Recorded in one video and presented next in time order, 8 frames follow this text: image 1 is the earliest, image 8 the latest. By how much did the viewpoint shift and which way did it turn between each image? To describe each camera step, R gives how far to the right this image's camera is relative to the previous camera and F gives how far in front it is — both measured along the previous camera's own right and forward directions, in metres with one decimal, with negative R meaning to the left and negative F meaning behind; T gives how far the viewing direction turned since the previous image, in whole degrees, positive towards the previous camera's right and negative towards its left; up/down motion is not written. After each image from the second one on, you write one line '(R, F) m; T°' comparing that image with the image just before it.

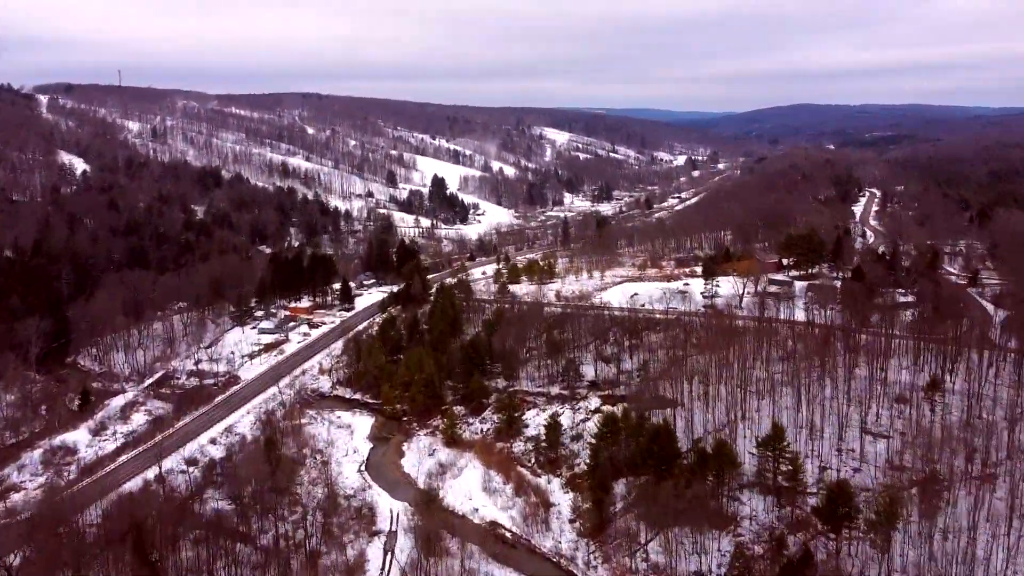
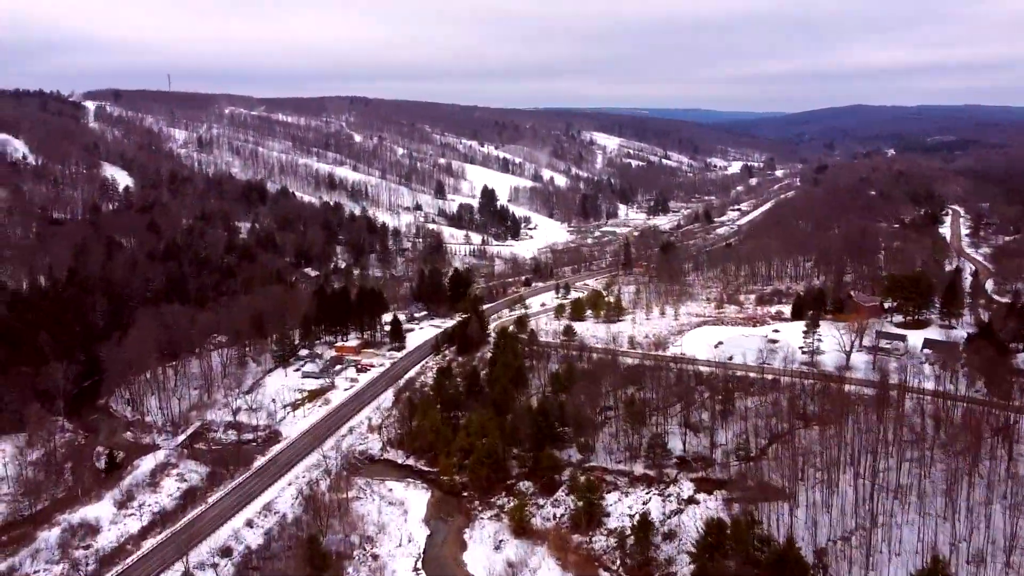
(-0.8, +2.6) m; -3°
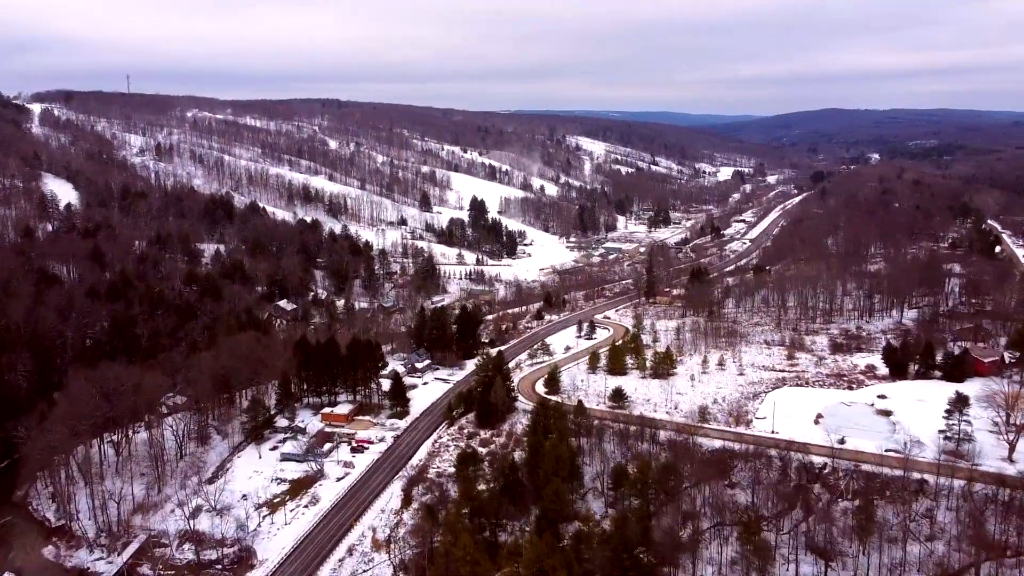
(-1.6, +5.2) m; +2°
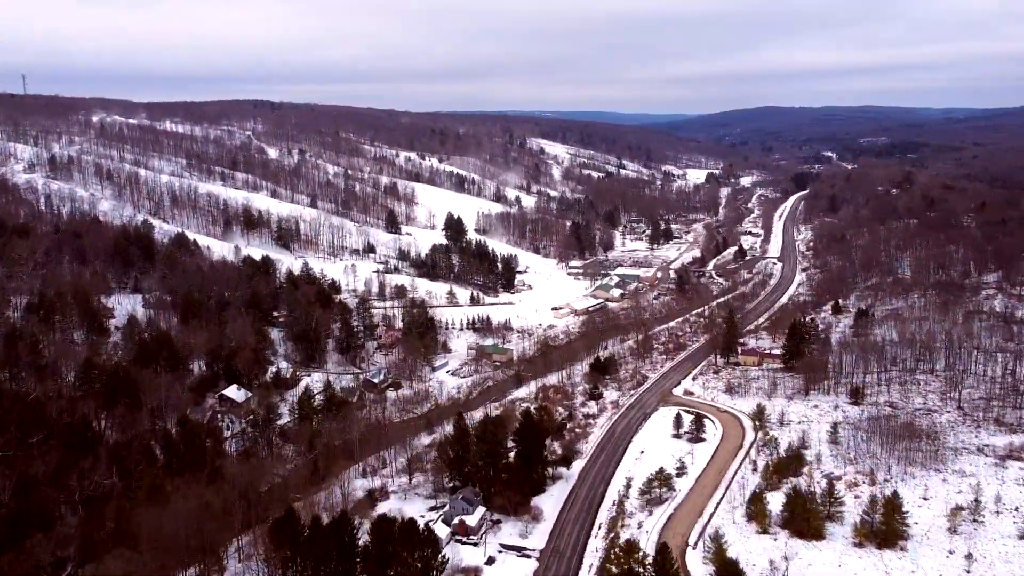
(-3.3, +9.5) m; +5°
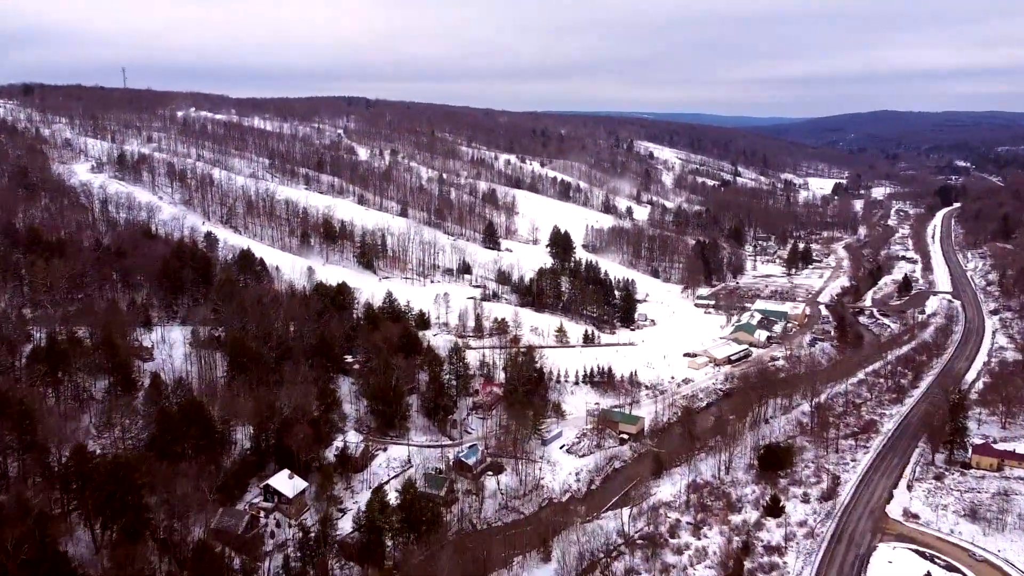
(-1.4, +6.3) m; -6°
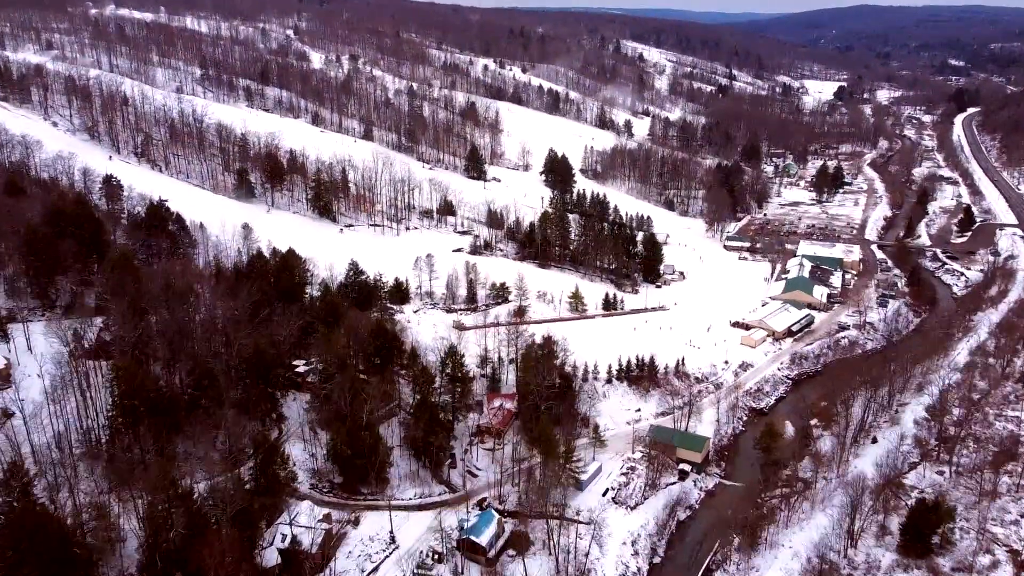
(-1.0, +6.7) m; +2°
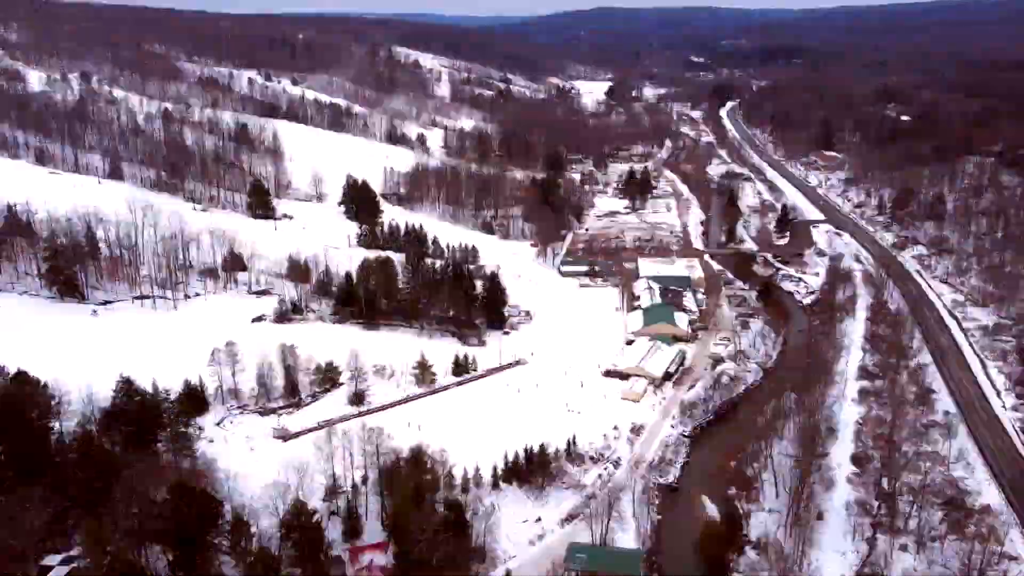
(-1.0, +4.5) m; +15°
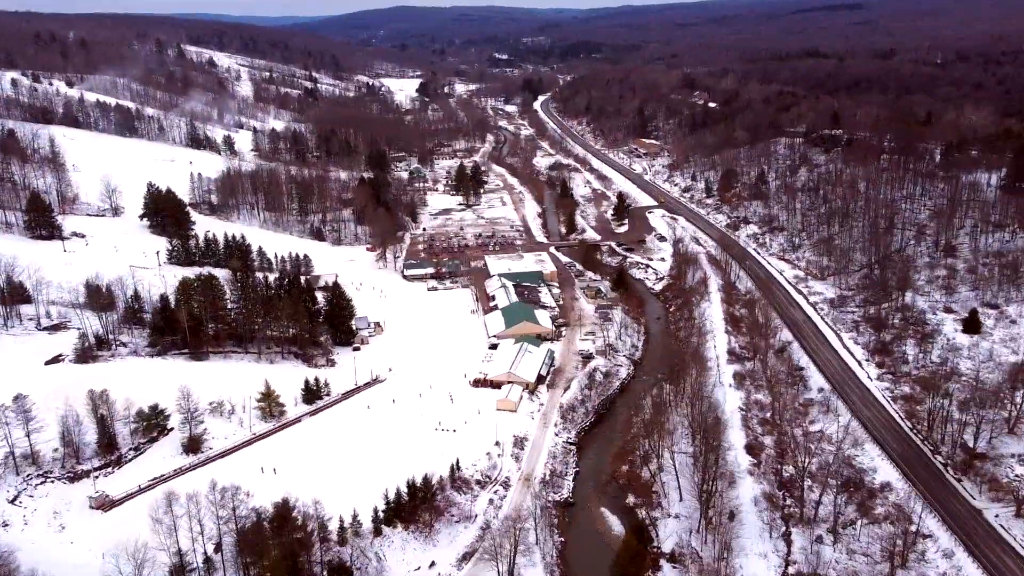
(-0.8, +2.0) m; +13°
